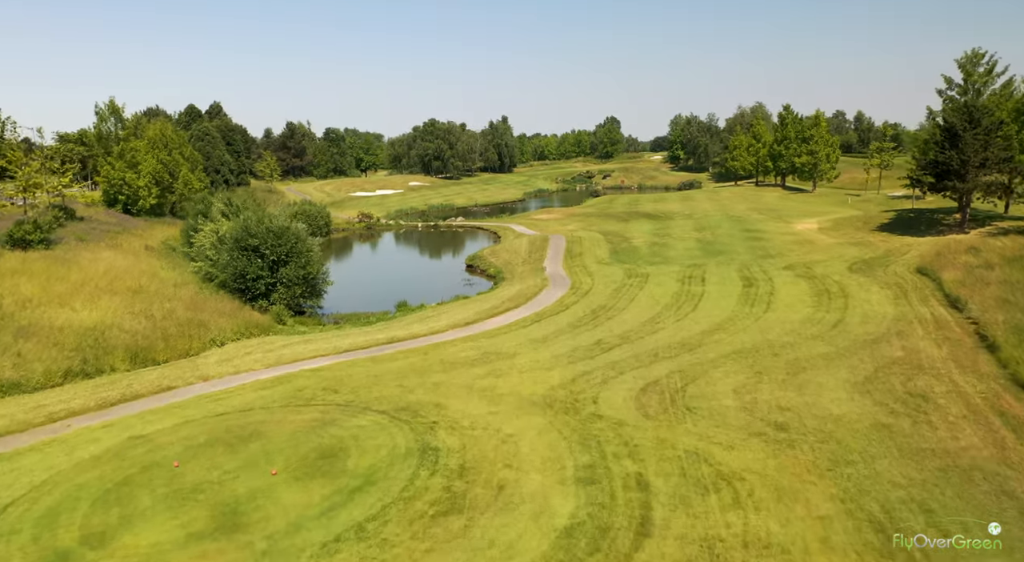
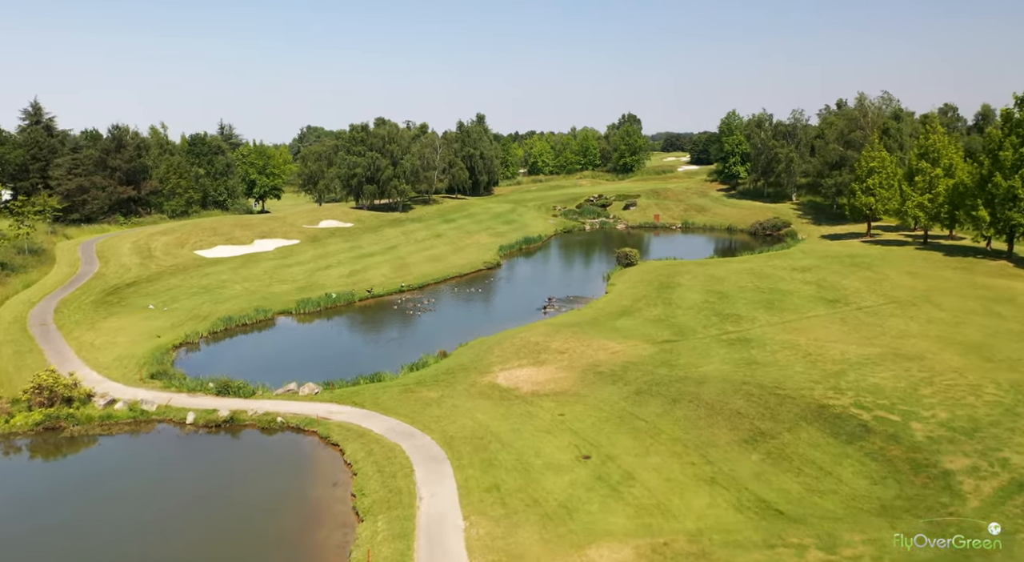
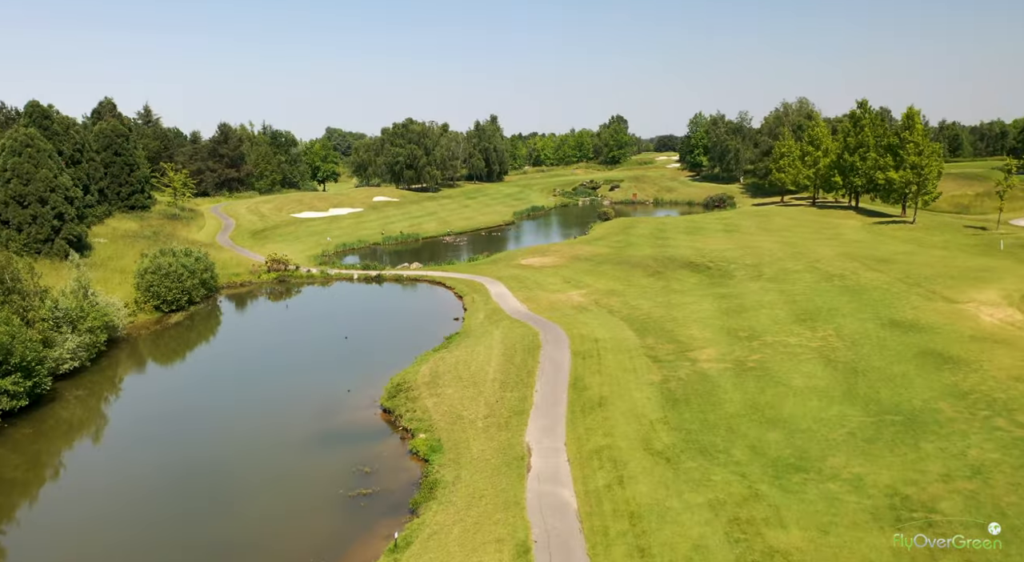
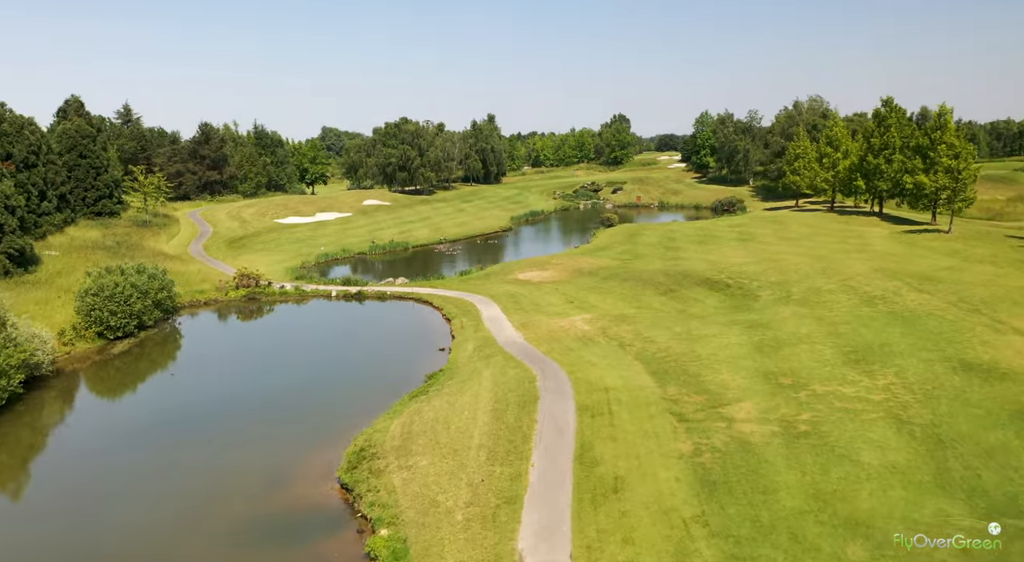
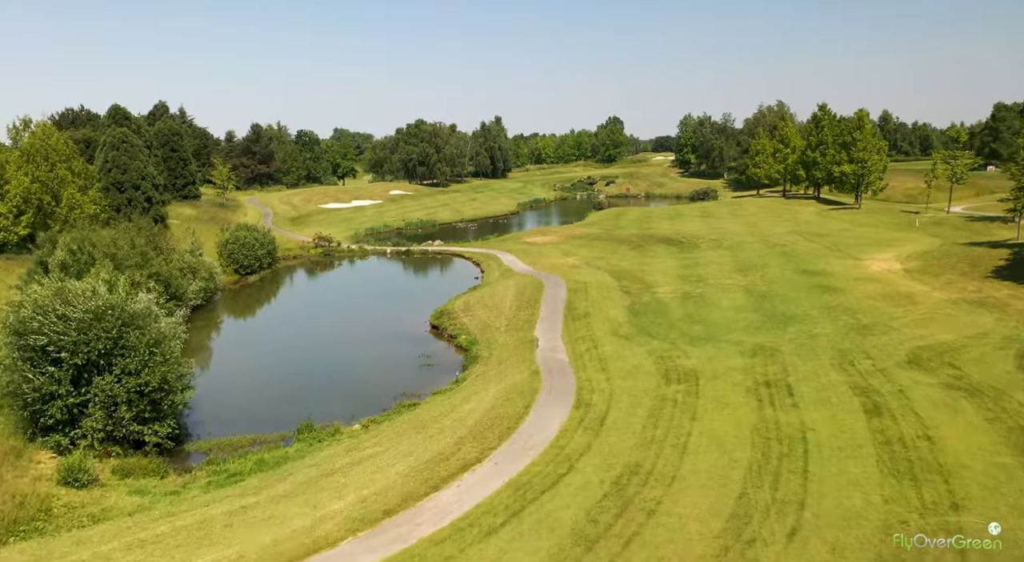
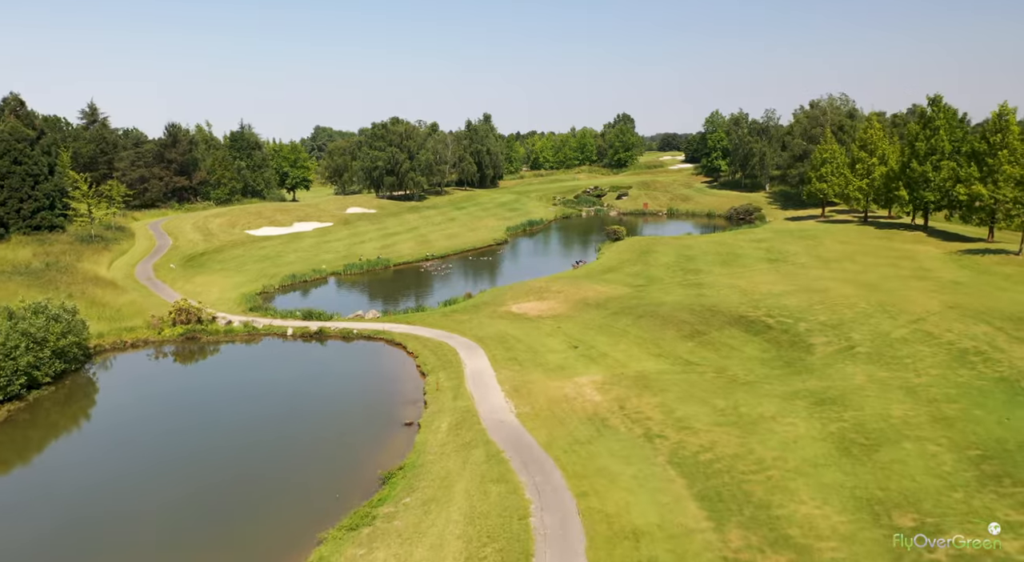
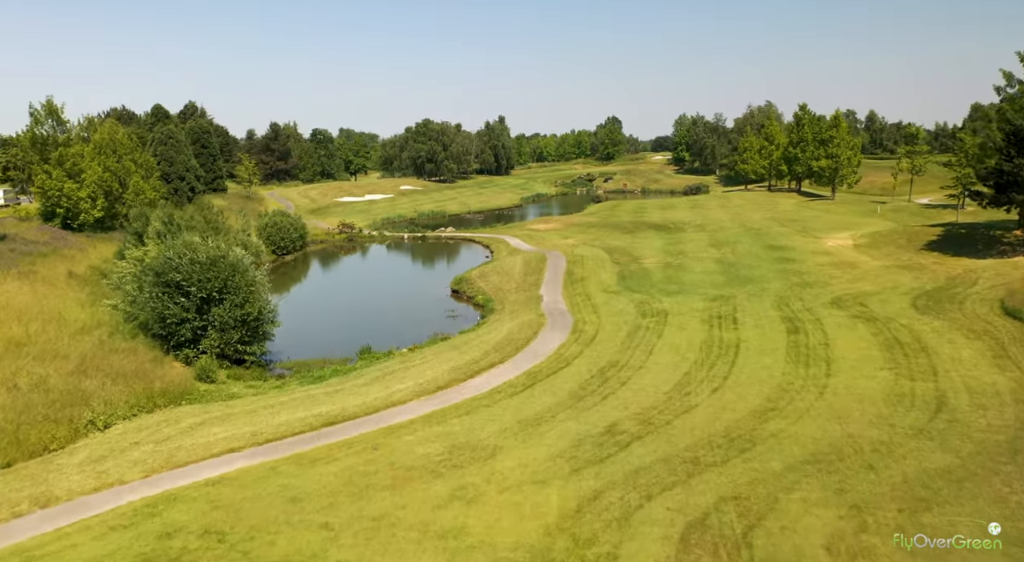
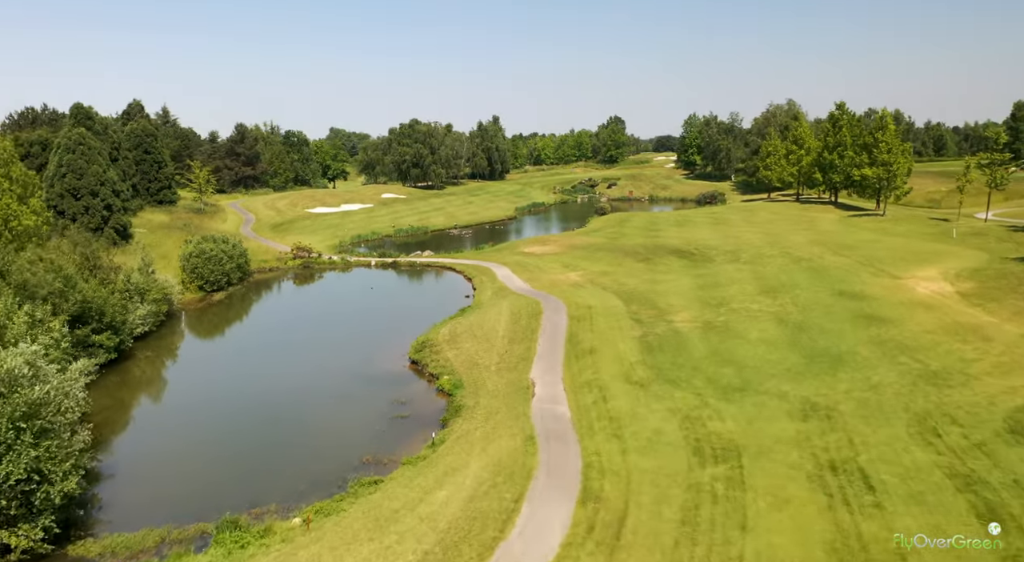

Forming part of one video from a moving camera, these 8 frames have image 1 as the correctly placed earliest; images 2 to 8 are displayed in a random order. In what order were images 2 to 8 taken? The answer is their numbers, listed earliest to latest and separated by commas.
7, 5, 8, 3, 4, 6, 2
